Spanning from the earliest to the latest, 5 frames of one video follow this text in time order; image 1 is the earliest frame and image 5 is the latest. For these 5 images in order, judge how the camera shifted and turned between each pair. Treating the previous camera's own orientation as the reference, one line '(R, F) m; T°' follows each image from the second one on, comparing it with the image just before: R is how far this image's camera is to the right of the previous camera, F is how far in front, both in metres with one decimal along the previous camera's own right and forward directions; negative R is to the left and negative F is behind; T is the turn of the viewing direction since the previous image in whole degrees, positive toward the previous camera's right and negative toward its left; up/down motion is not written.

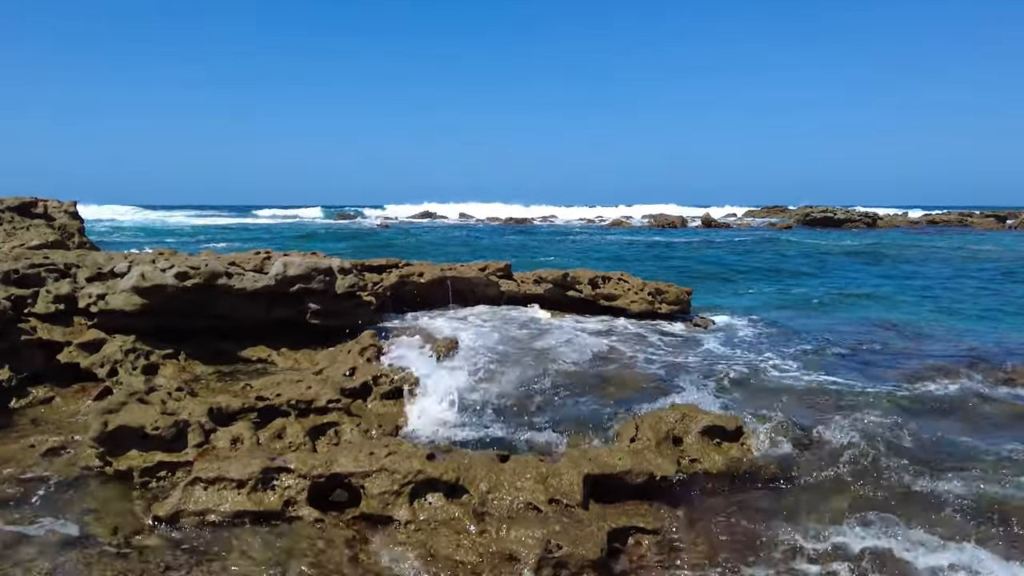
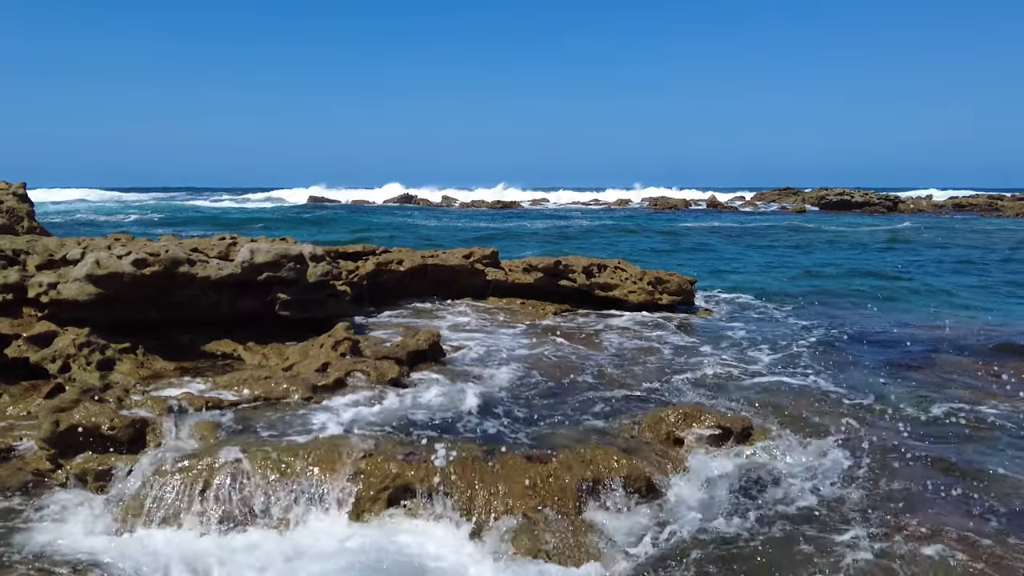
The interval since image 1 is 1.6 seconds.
(+0.1, +0.8) m; 0°
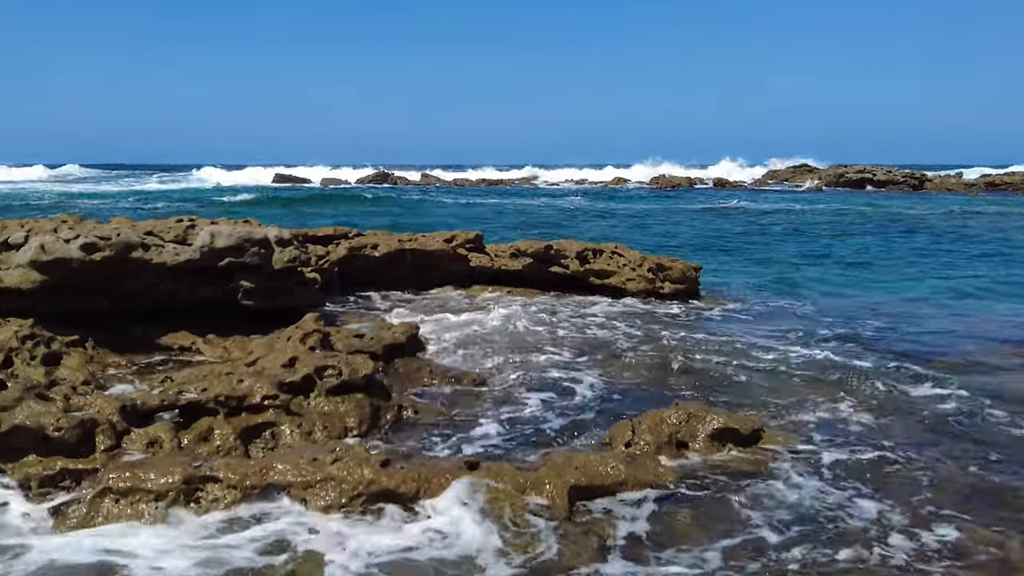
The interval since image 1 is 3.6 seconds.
(+0.1, +0.8) m; +1°
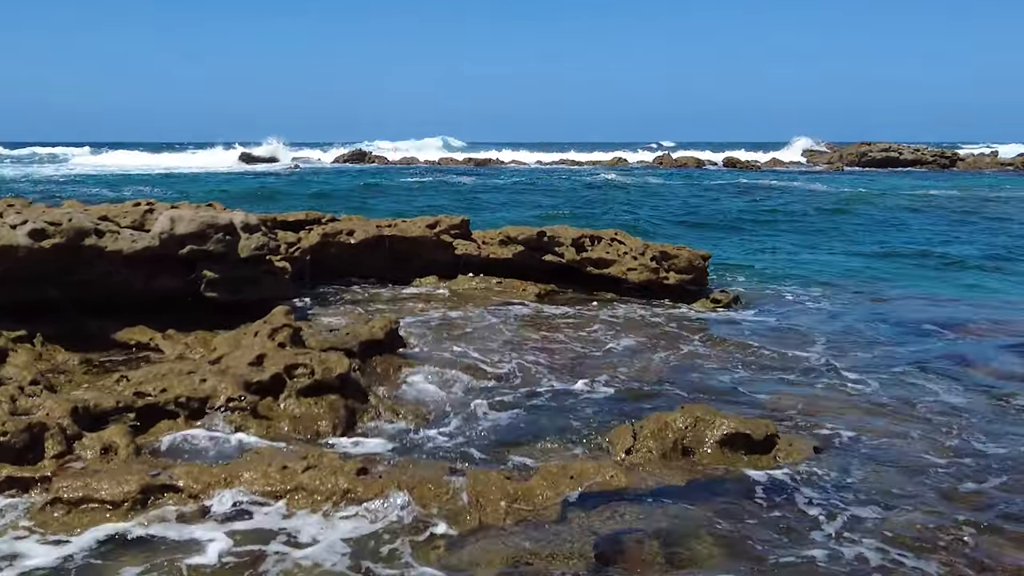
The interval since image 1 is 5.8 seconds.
(0.0, +0.7) m; 0°
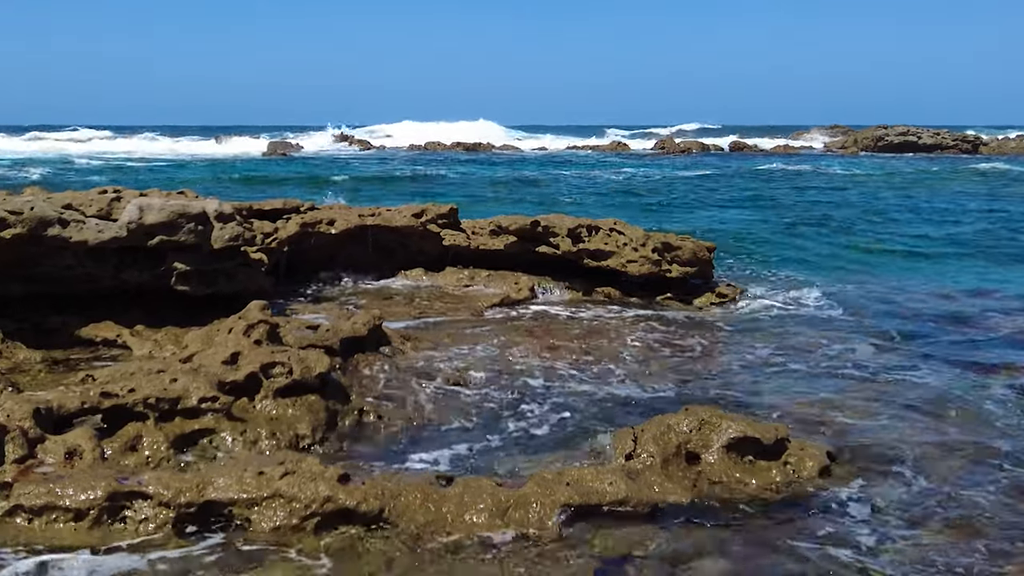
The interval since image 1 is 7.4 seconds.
(0.0, +0.5) m; 0°
